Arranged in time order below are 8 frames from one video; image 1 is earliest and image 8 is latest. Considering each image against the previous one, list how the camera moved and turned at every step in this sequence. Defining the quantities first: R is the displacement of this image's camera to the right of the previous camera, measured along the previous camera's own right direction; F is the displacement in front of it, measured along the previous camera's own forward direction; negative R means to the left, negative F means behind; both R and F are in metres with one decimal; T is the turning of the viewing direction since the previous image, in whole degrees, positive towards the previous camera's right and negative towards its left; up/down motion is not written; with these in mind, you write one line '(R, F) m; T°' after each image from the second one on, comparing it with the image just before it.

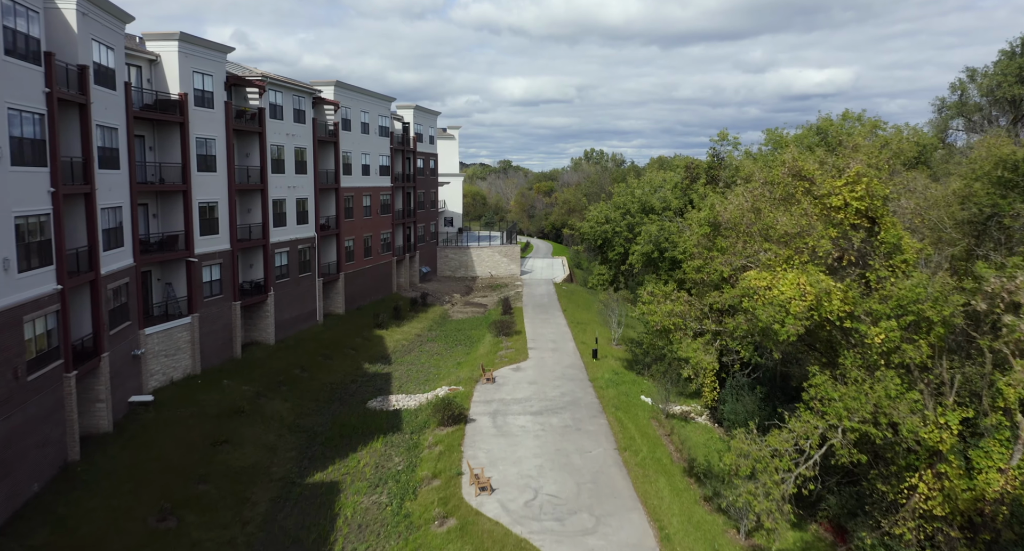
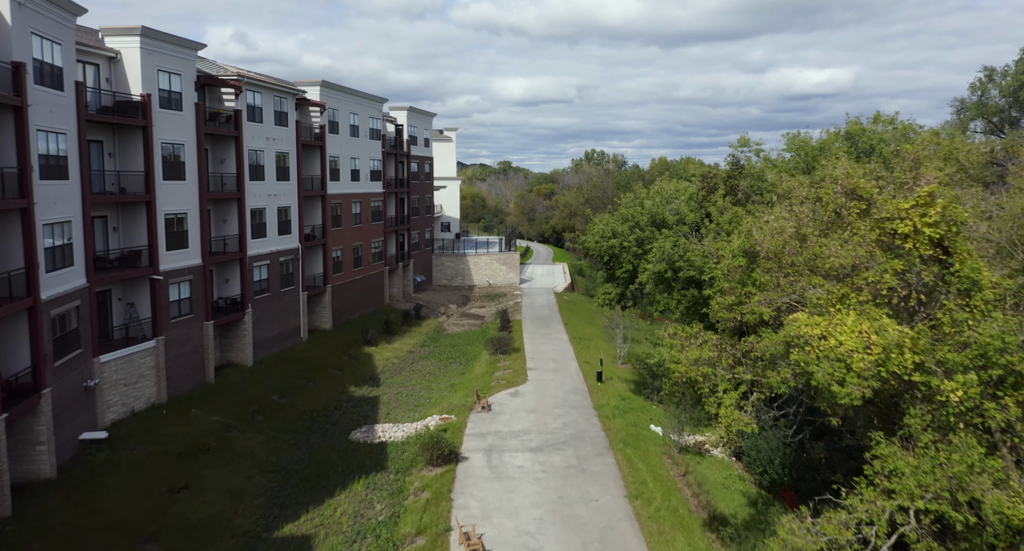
(+0.1, +2.8) m; 0°
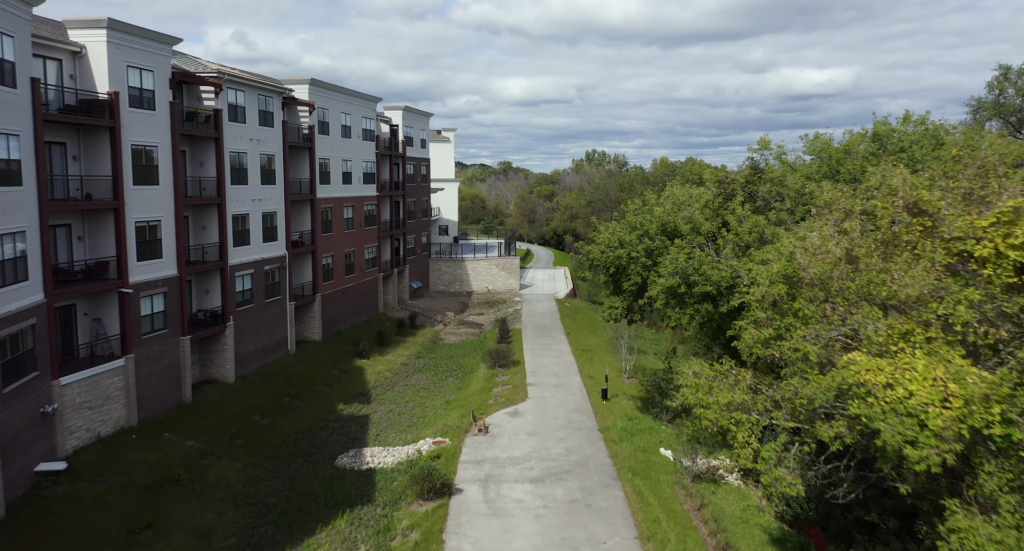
(+0.1, +2.1) m; 0°
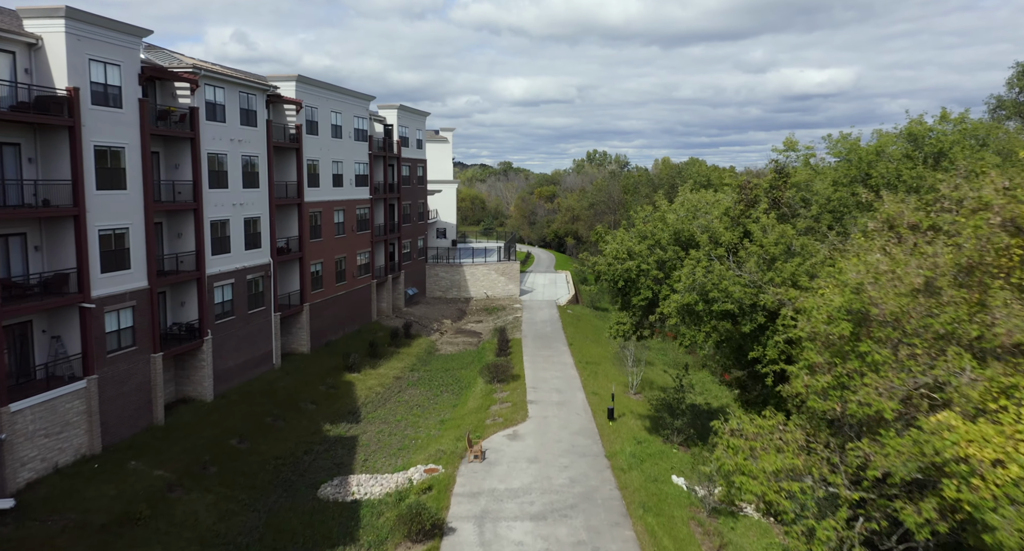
(+0.1, +2.2) m; 0°
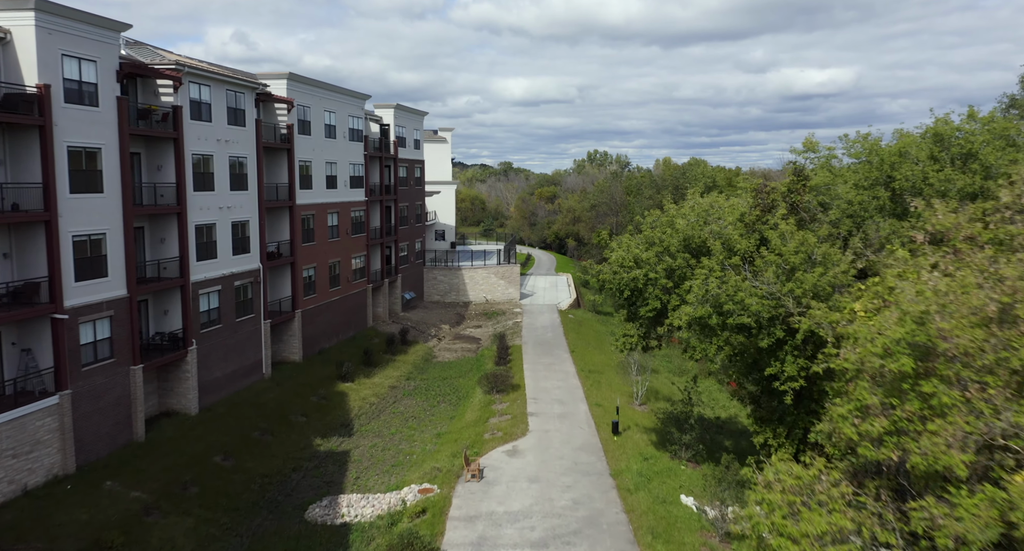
(0.0, +1.4) m; 0°
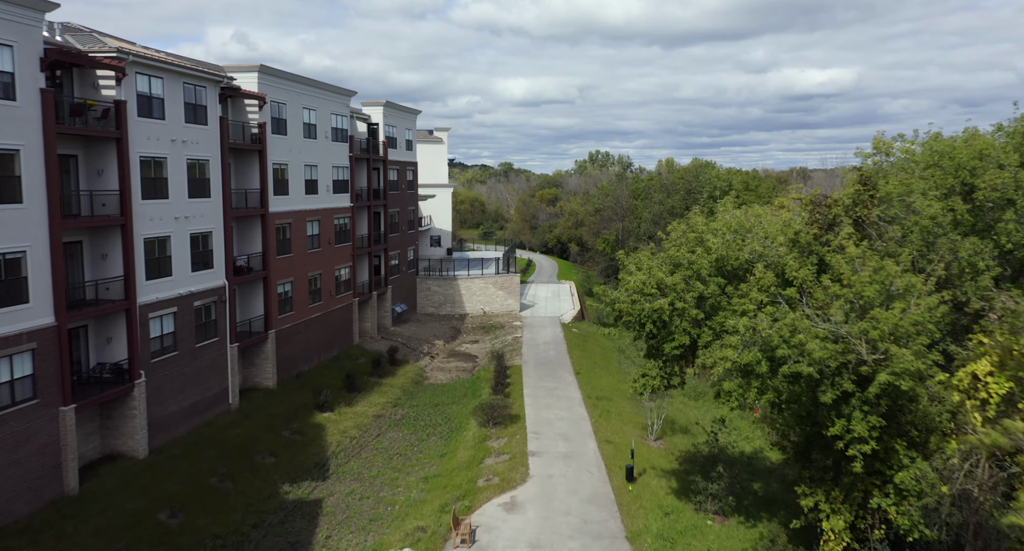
(+0.1, +3.8) m; 0°
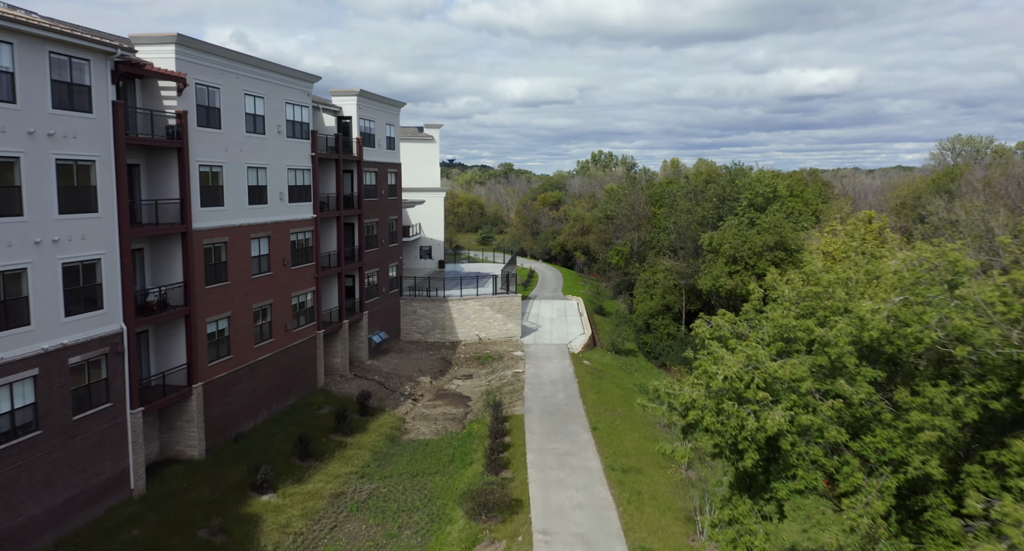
(0.0, +7.6) m; 0°
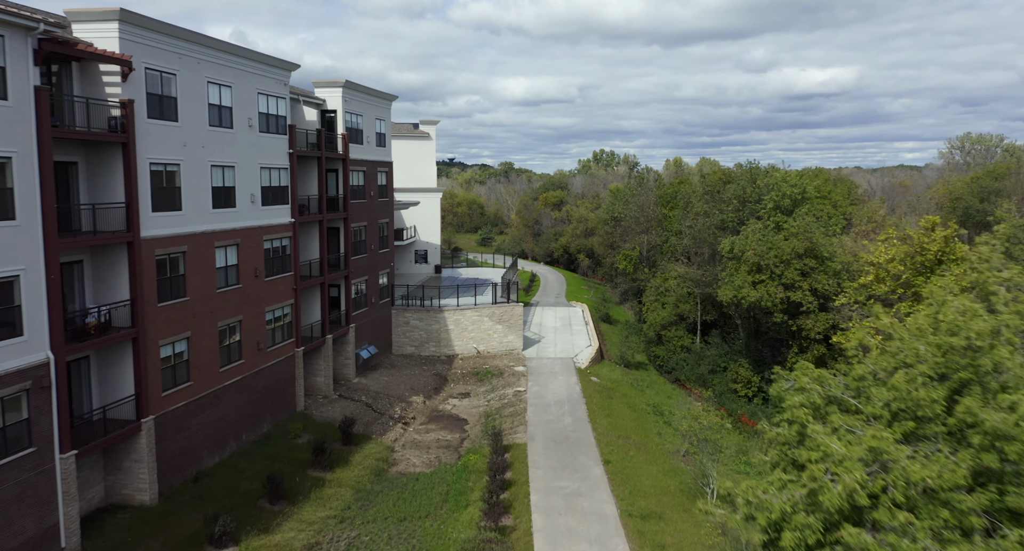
(-0.1, +3.4) m; 0°
